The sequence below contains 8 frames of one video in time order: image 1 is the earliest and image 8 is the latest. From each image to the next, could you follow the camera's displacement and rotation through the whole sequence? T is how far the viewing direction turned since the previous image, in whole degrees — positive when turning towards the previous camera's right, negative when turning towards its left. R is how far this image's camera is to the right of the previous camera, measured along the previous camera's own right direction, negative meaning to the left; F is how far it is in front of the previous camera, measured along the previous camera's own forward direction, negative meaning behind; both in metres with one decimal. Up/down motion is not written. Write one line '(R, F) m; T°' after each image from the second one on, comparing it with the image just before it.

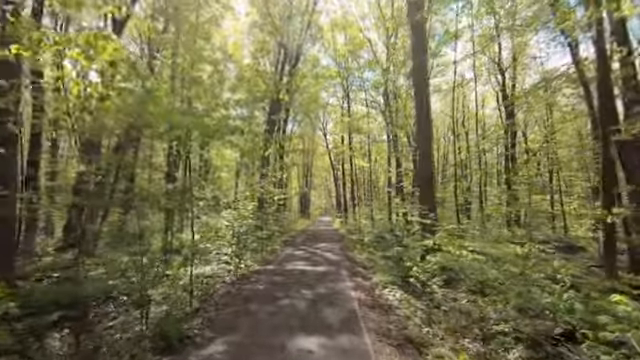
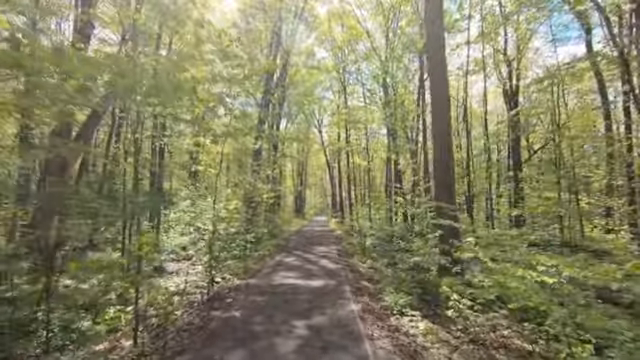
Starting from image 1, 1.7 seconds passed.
(0.0, +1.7) m; +1°
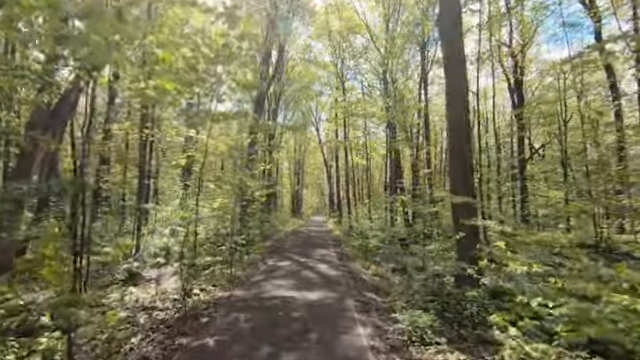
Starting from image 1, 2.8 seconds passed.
(0.0, +1.1) m; 0°
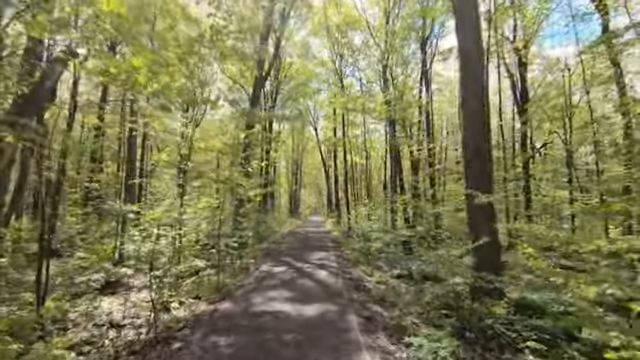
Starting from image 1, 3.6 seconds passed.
(0.0, +0.8) m; 0°
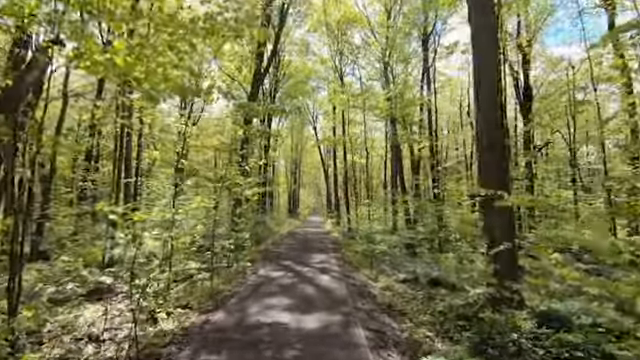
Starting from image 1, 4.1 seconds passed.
(-0.1, +0.5) m; 0°
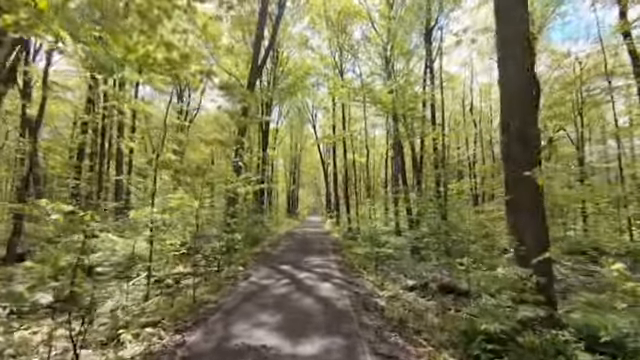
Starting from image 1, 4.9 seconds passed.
(0.0, +0.8) m; 0°
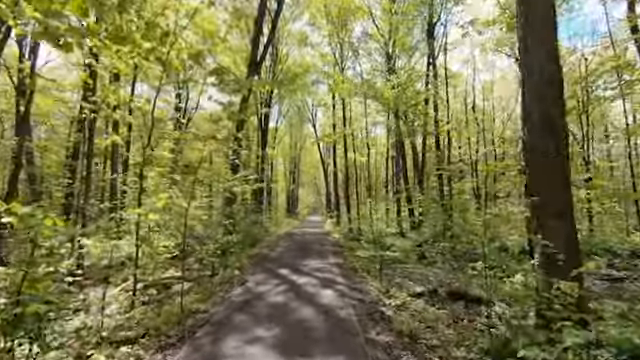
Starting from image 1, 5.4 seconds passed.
(0.0, +0.5) m; 0°
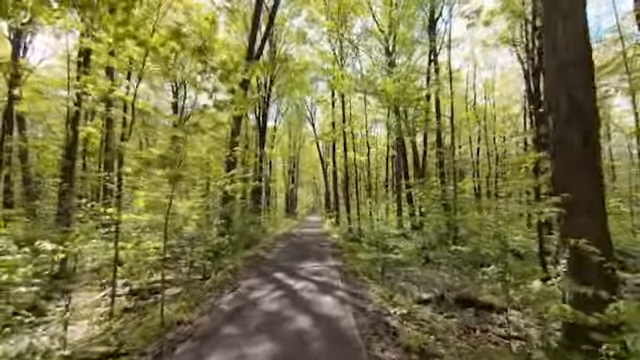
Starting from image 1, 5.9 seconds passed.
(0.0, +0.5) m; 0°
